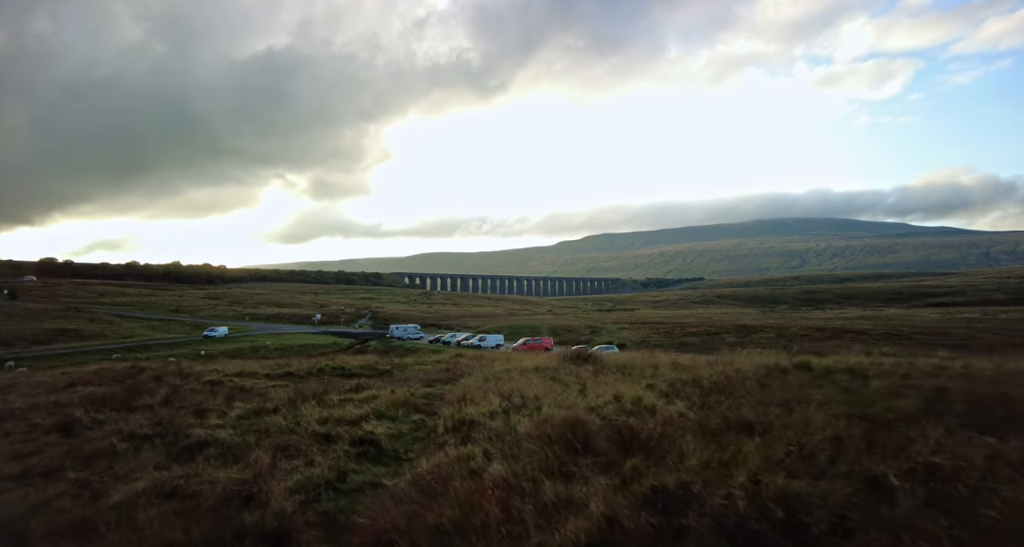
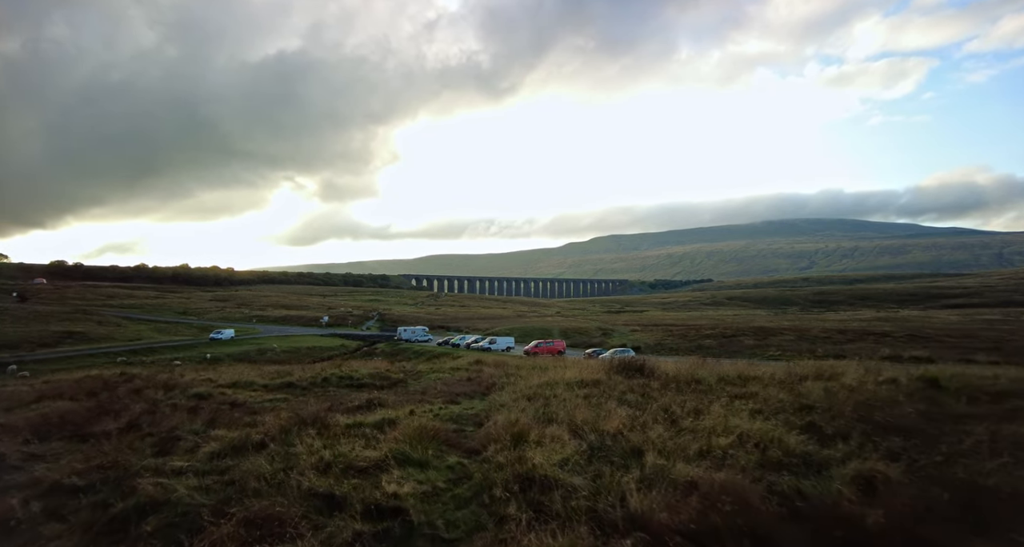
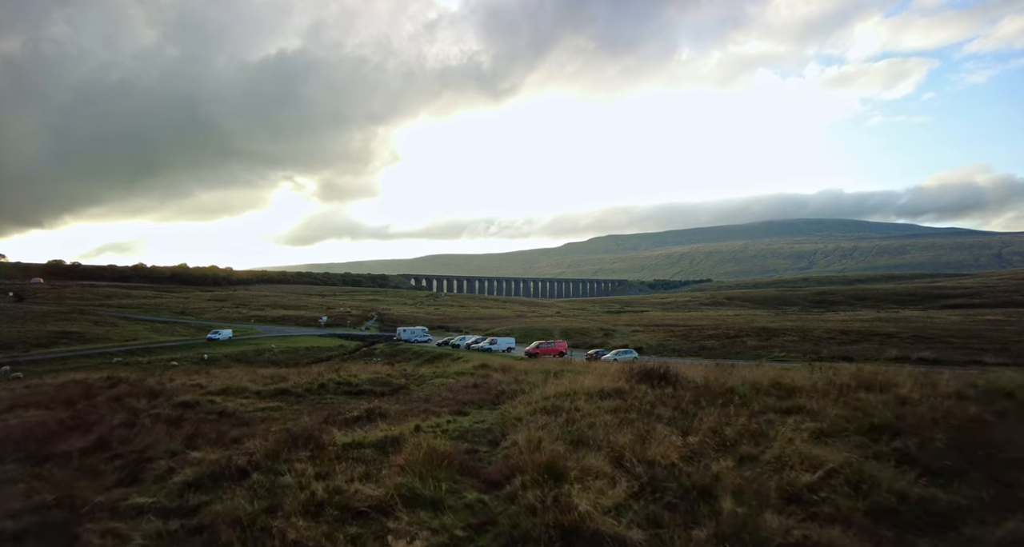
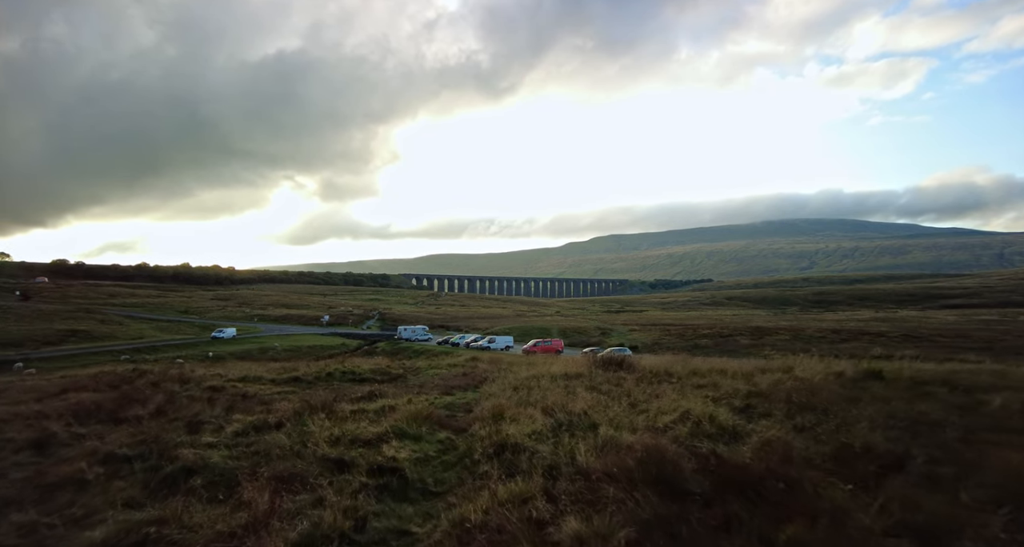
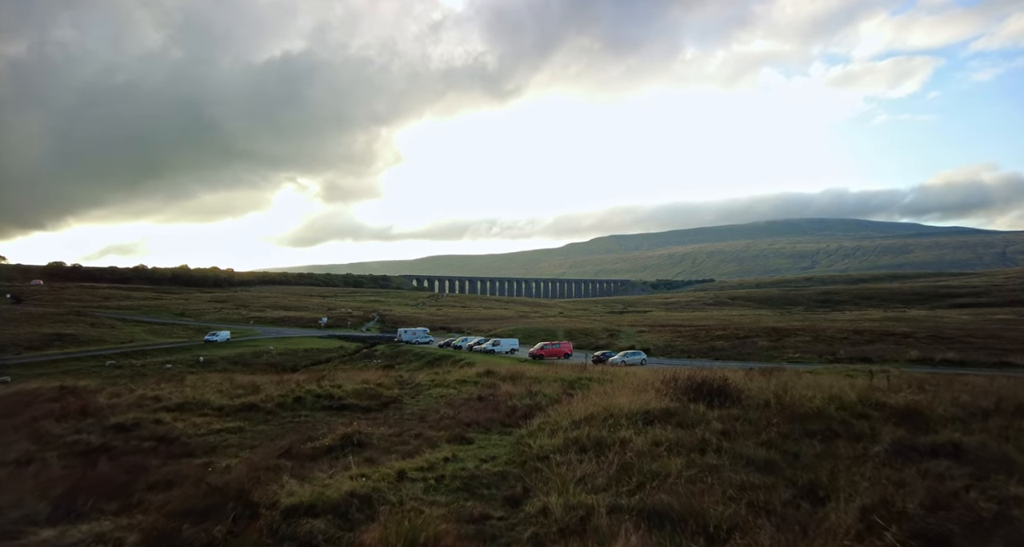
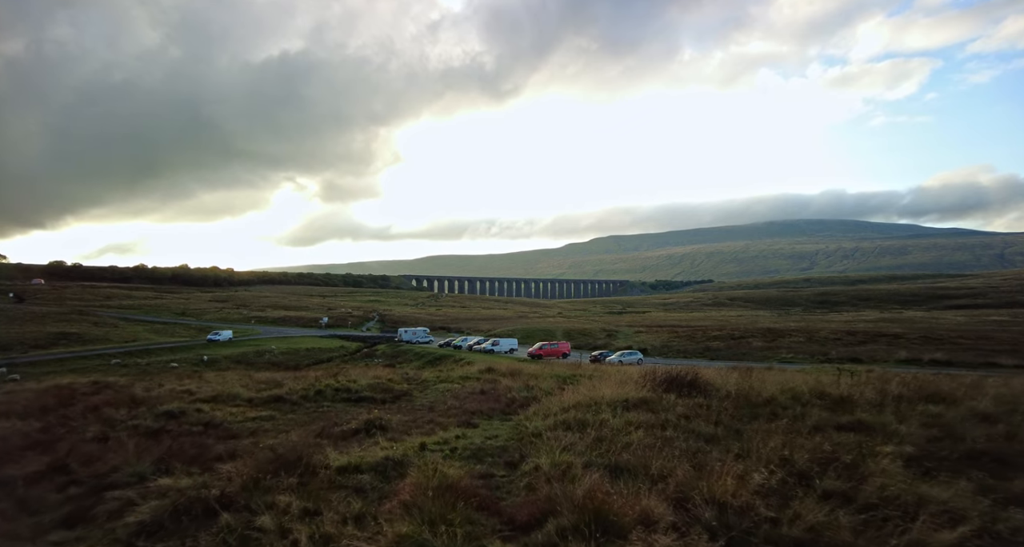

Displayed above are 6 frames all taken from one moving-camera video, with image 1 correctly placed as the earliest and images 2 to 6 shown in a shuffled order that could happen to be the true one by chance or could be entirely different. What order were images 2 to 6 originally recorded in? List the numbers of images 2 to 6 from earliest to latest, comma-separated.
4, 2, 3, 6, 5
